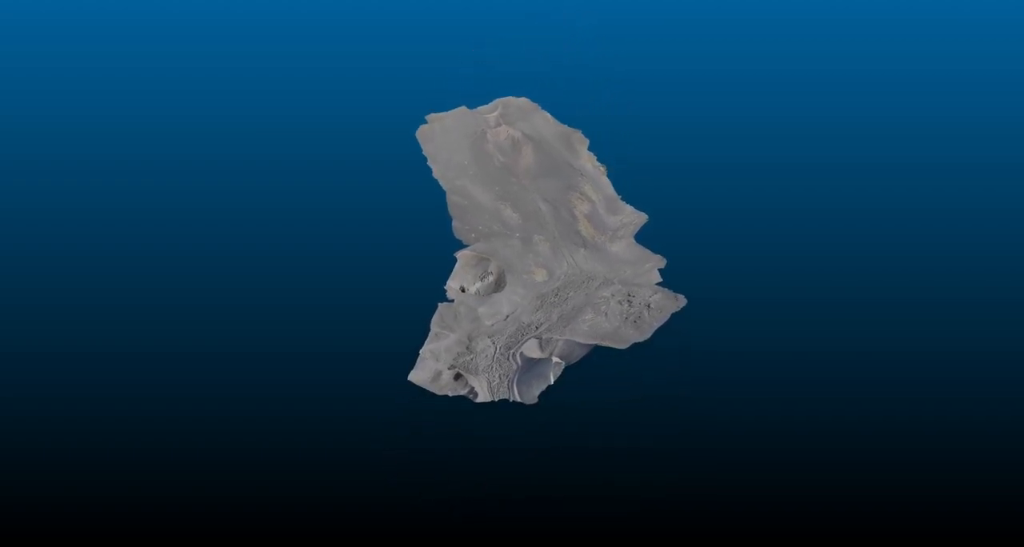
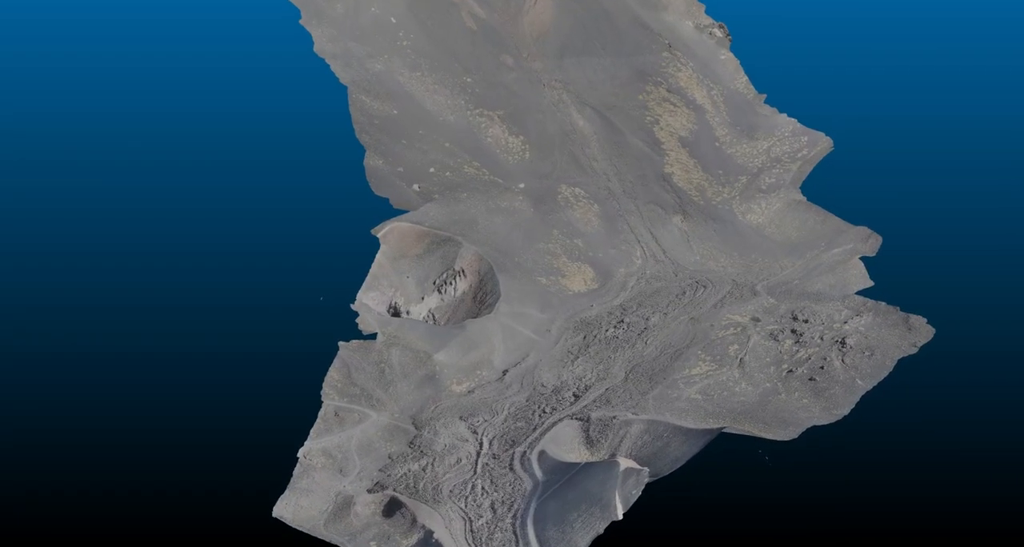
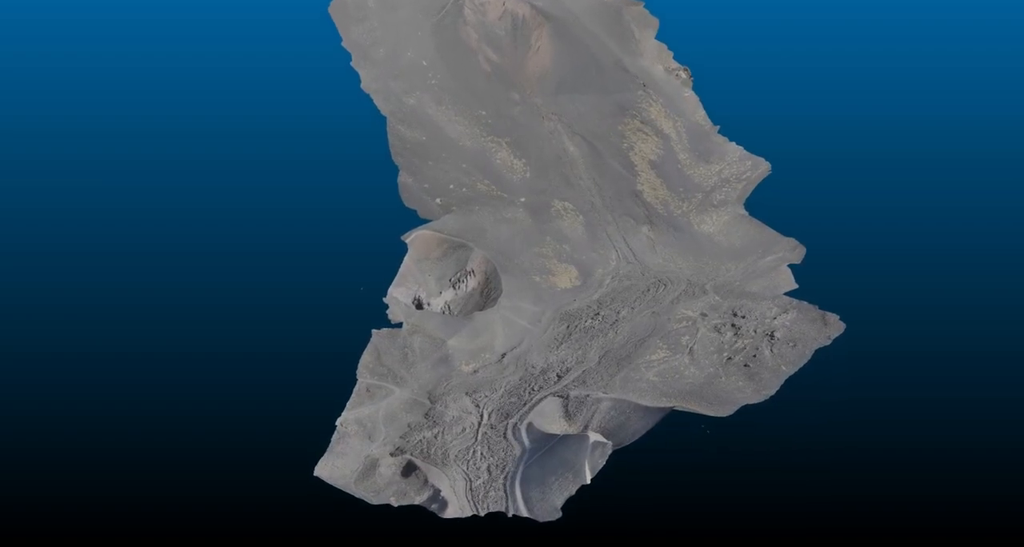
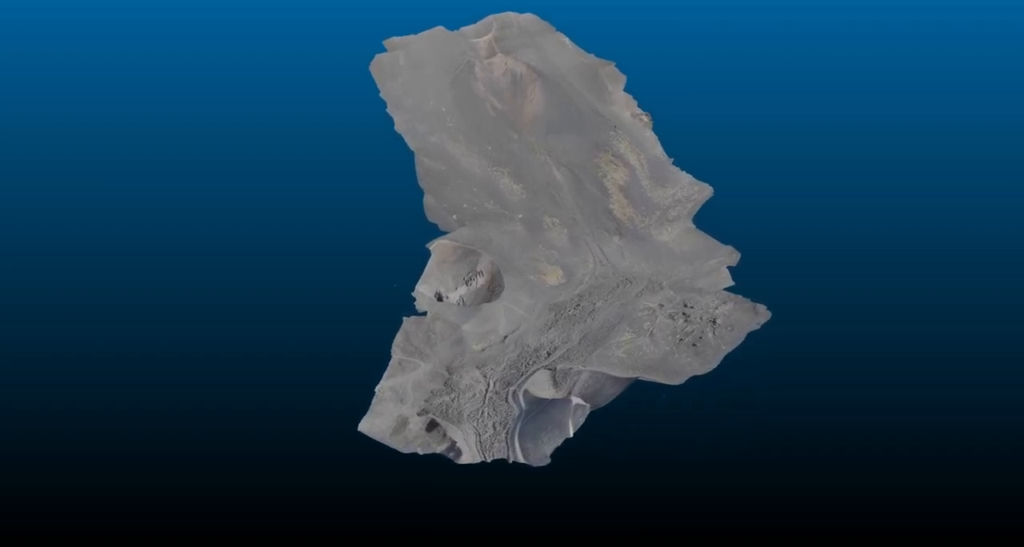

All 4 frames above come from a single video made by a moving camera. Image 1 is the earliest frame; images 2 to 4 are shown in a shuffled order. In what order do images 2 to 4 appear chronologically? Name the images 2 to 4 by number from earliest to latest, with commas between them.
4, 3, 2
